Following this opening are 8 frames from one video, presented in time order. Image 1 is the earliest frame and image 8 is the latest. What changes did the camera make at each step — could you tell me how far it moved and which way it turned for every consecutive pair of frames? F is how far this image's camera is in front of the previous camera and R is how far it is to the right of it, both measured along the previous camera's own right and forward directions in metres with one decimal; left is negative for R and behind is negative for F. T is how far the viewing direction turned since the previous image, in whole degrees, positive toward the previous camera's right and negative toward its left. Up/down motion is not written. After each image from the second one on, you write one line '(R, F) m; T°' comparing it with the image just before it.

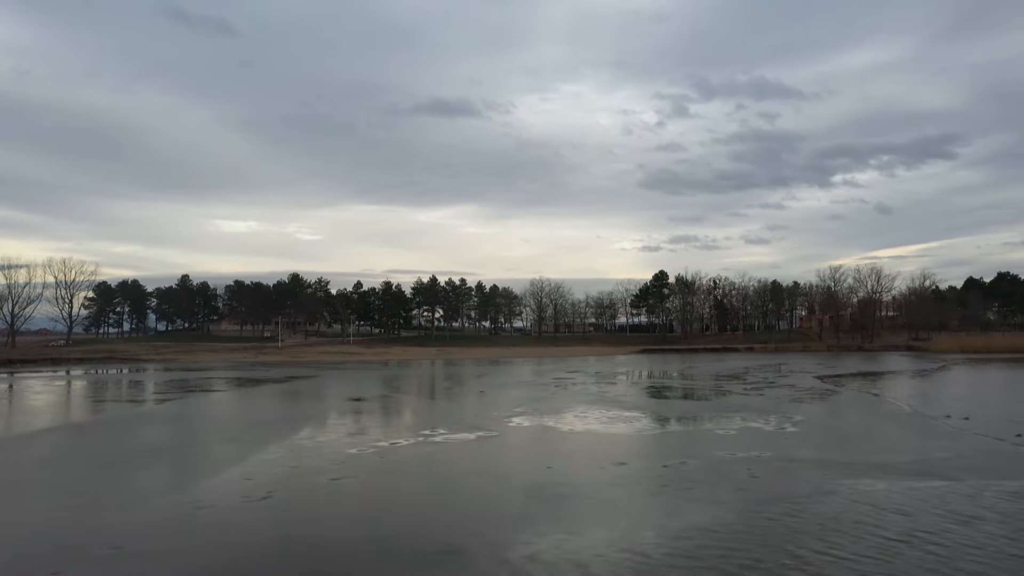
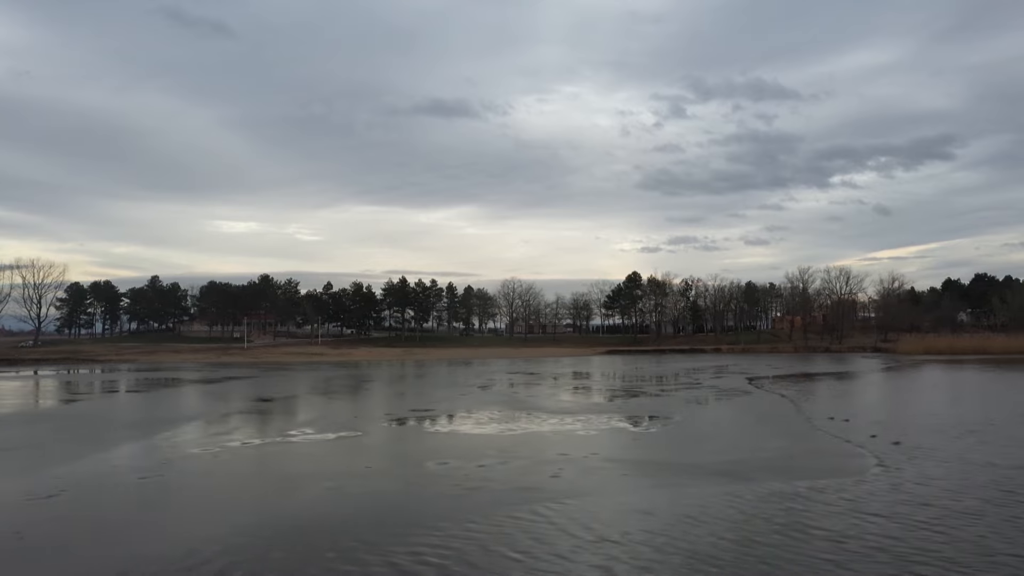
(+3.8, -0.2) m; 0°
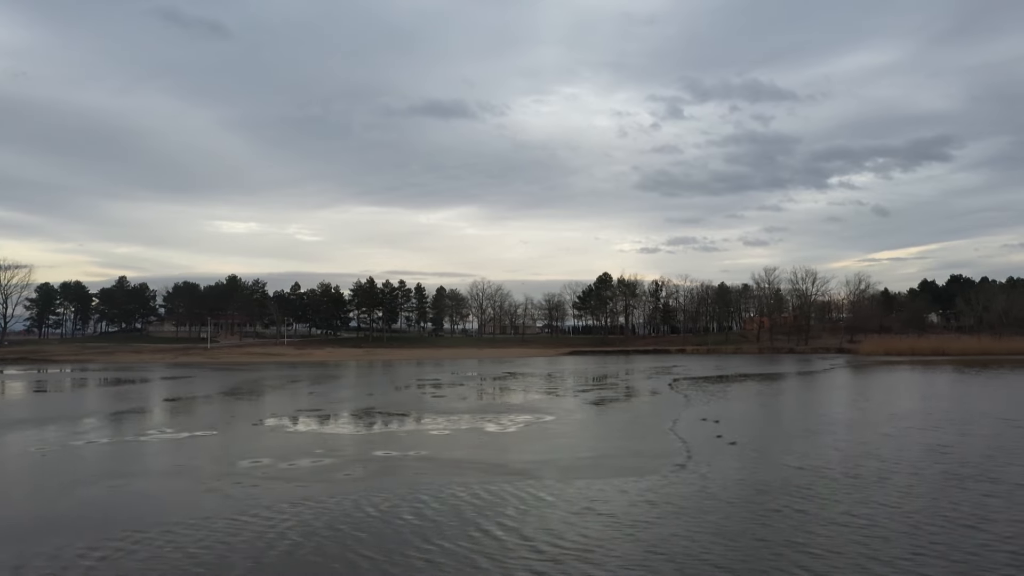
(+4.1, -0.2) m; 0°
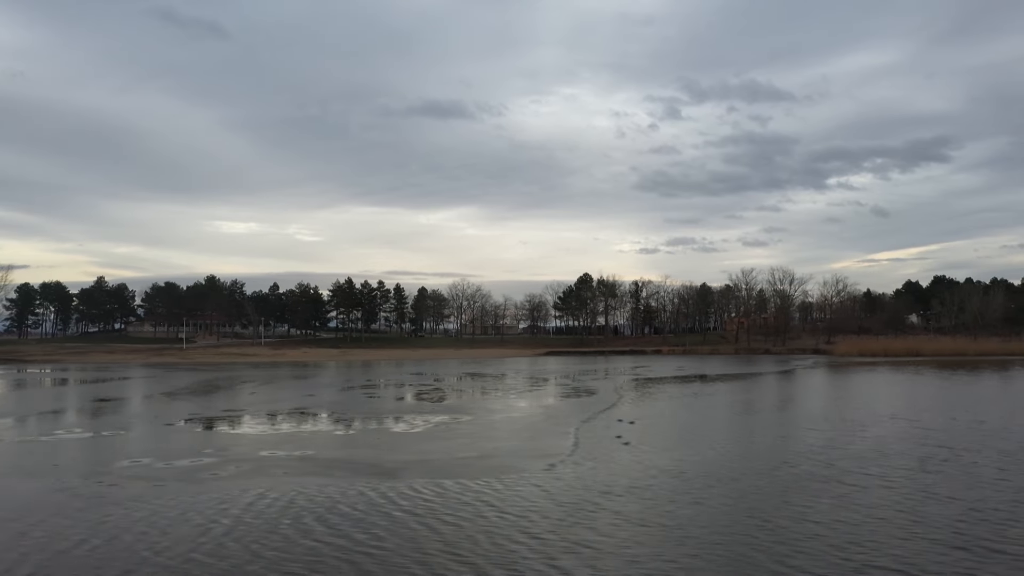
(+2.7, -0.1) m; 0°
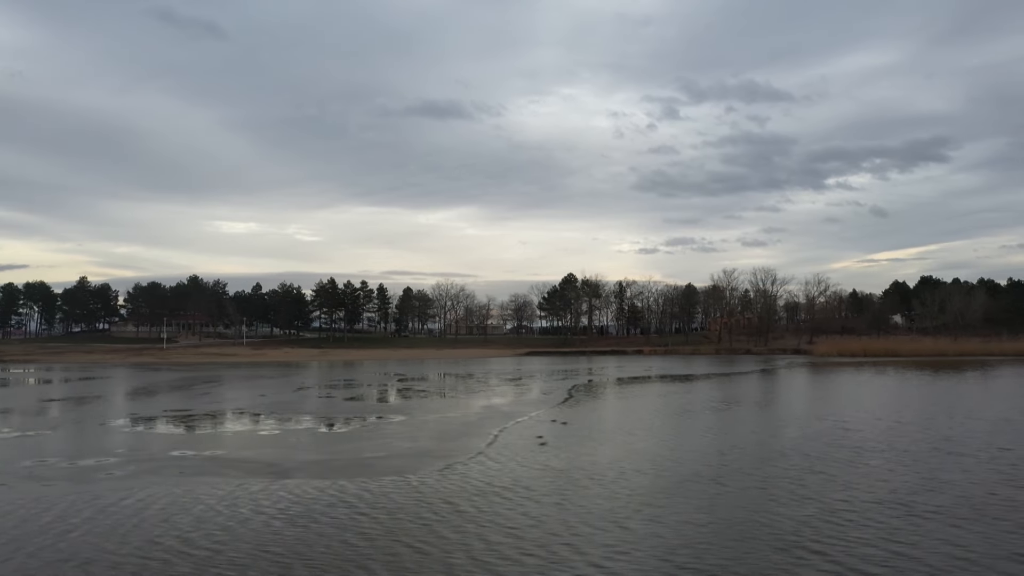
(+2.2, -0.1) m; 0°
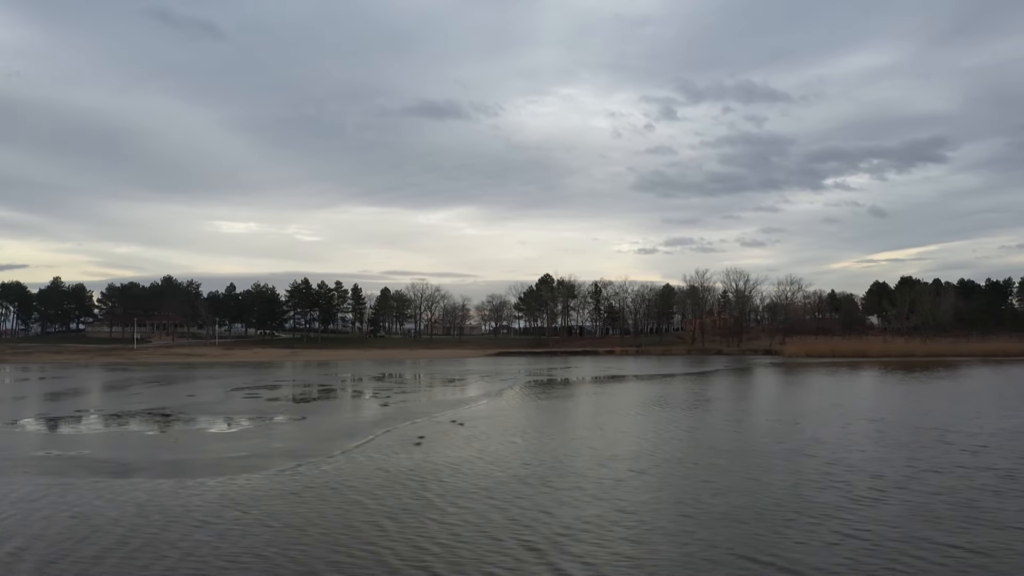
(+3.3, -0.1) m; 0°
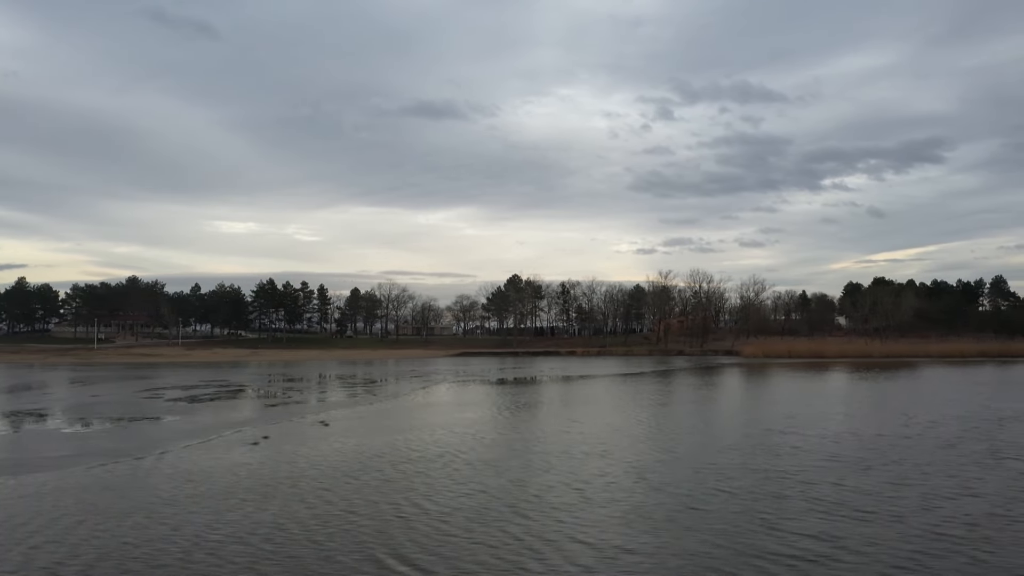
(+4.5, -0.1) m; 0°
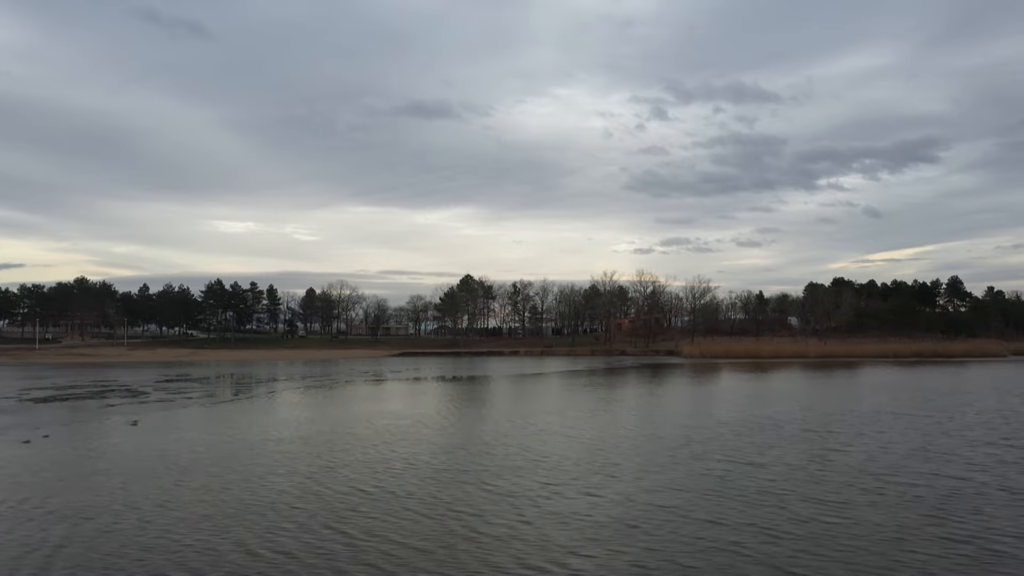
(+6.5, -0.2) m; 0°
